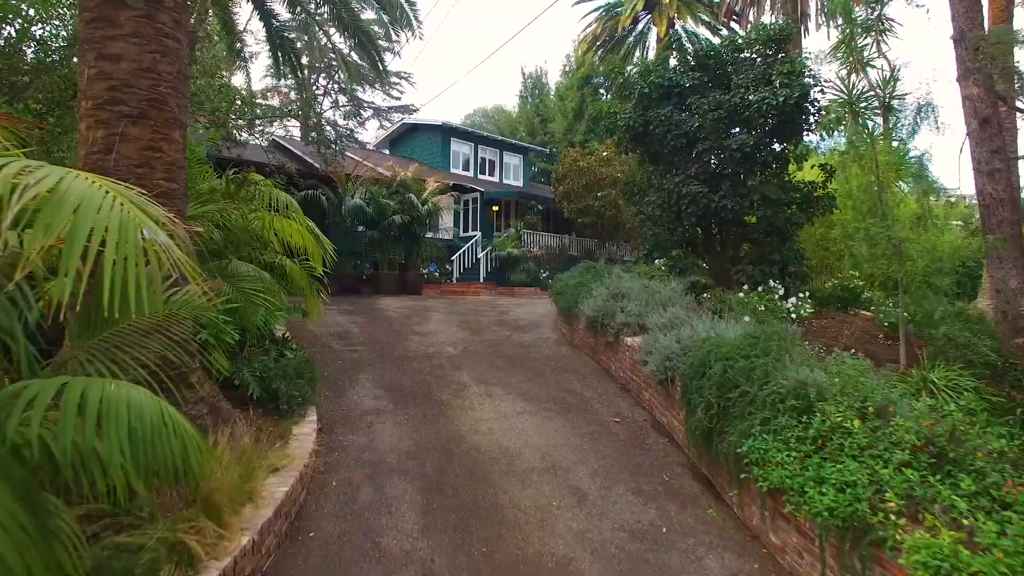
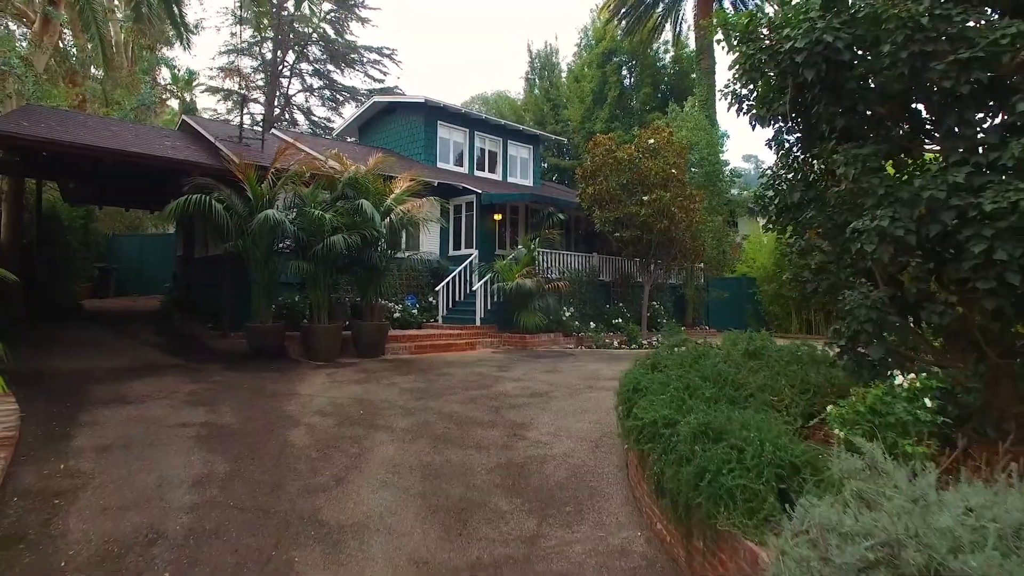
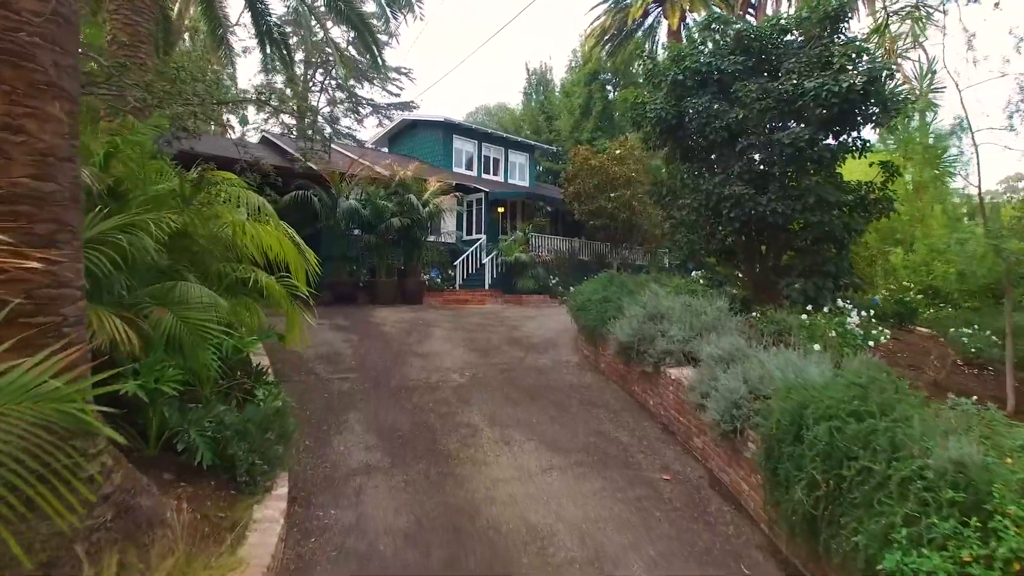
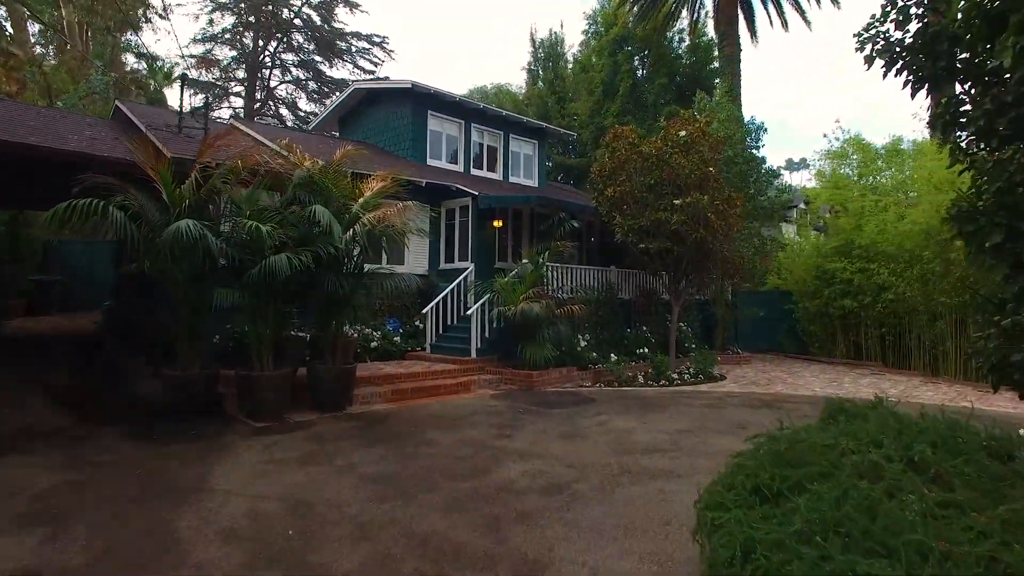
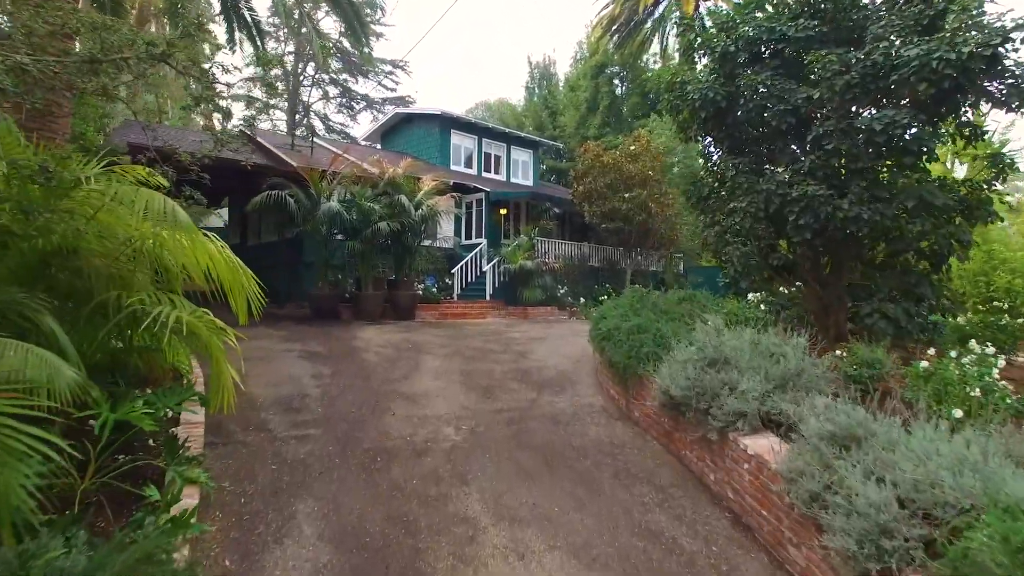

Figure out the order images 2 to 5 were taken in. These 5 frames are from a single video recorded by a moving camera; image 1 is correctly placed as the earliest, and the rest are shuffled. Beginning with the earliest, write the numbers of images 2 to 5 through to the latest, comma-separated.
3, 5, 2, 4
